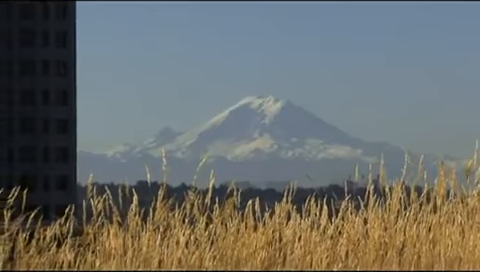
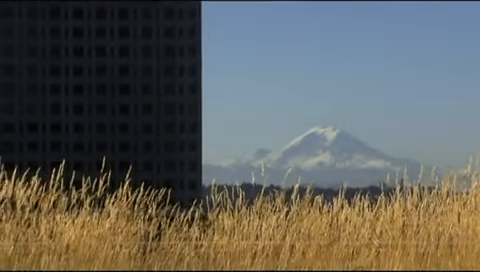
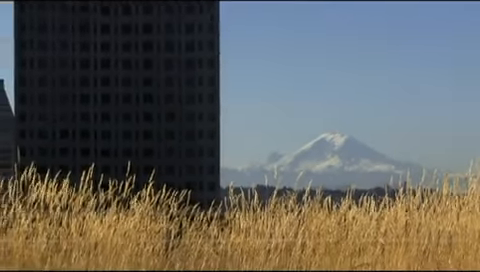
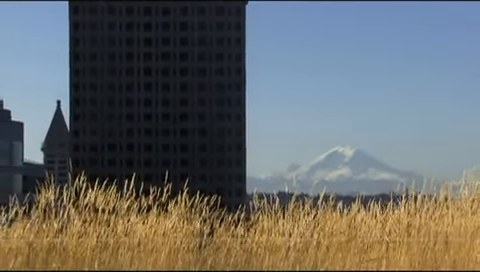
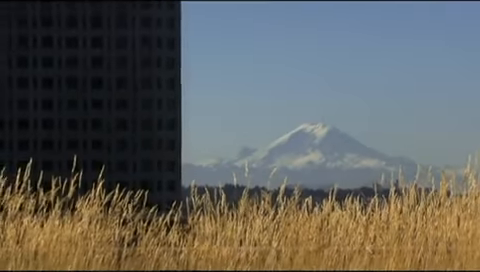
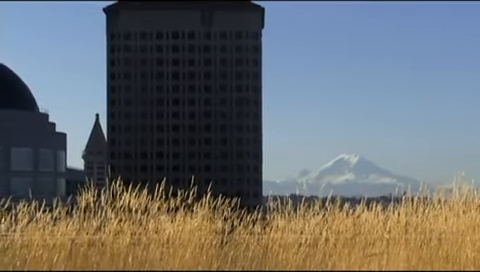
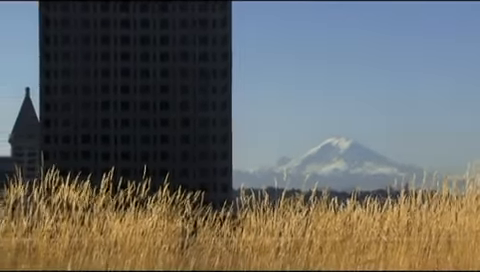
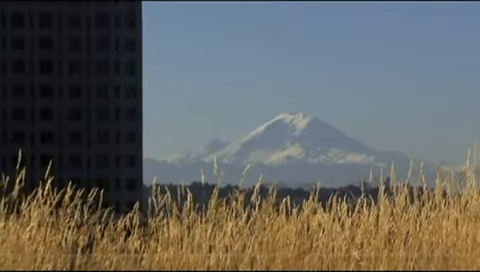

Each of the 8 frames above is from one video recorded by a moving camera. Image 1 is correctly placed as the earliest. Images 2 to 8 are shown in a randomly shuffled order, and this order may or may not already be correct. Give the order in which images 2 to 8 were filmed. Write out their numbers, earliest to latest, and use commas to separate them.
8, 5, 2, 3, 7, 4, 6
